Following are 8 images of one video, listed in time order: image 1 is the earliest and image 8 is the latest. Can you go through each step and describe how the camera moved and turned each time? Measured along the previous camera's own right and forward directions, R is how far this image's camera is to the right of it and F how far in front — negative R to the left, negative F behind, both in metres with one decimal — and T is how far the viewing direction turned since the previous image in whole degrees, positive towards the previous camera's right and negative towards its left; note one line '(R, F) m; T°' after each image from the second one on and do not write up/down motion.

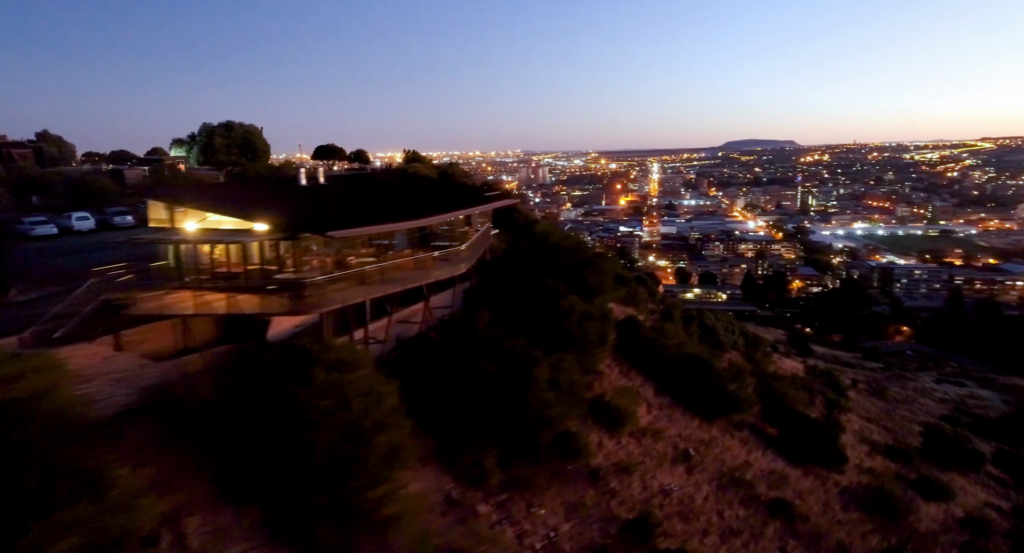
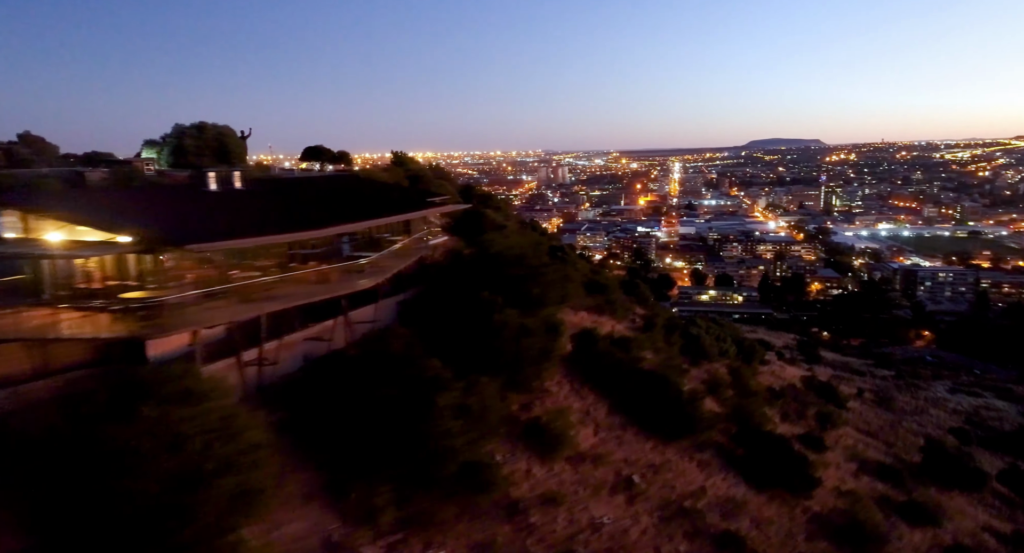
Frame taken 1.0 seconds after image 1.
(+0.5, +0.2) m; -2°
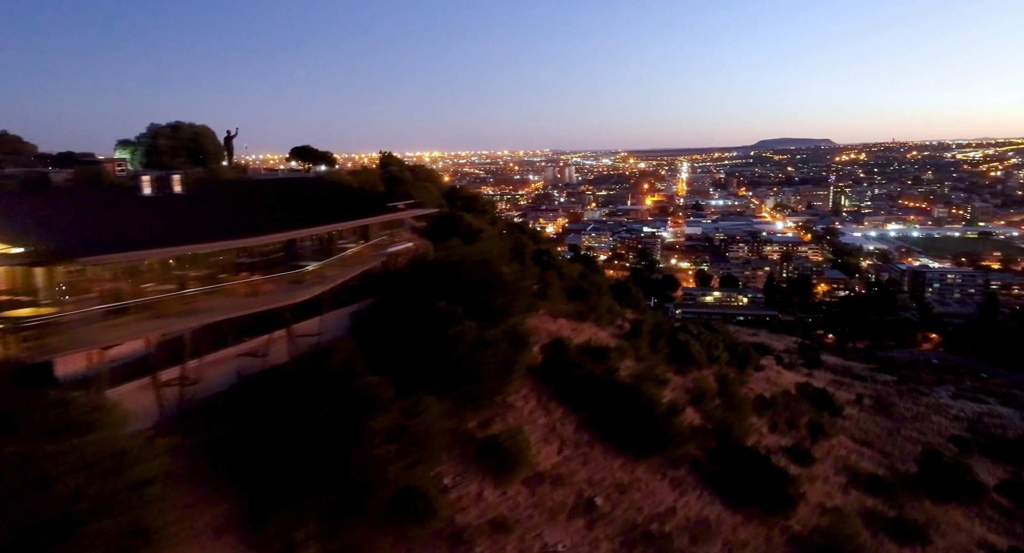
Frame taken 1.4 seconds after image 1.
(+0.3, +0.2) m; -1°
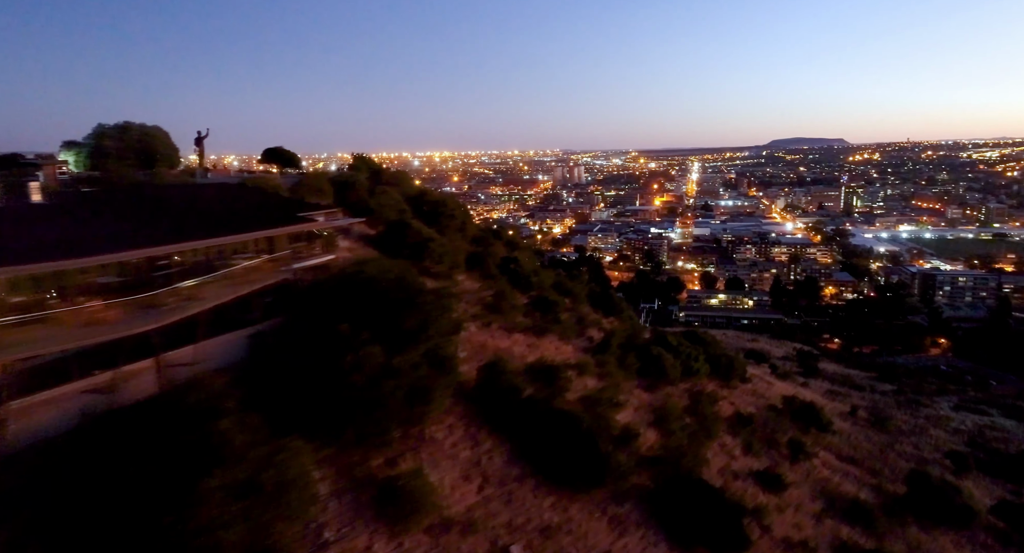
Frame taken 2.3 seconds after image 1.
(+0.5, +0.3) m; -1°
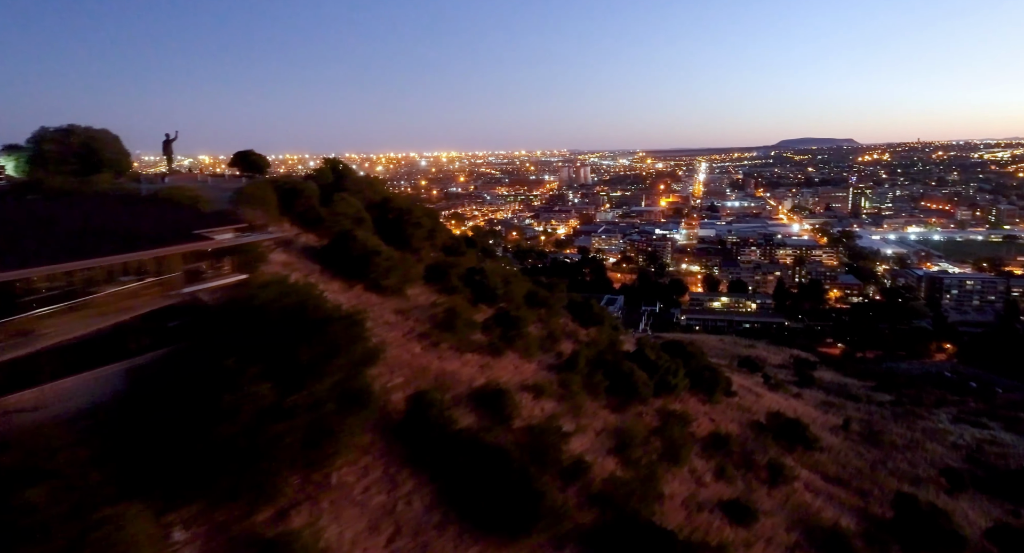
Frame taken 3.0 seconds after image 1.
(+0.5, +0.3) m; -1°
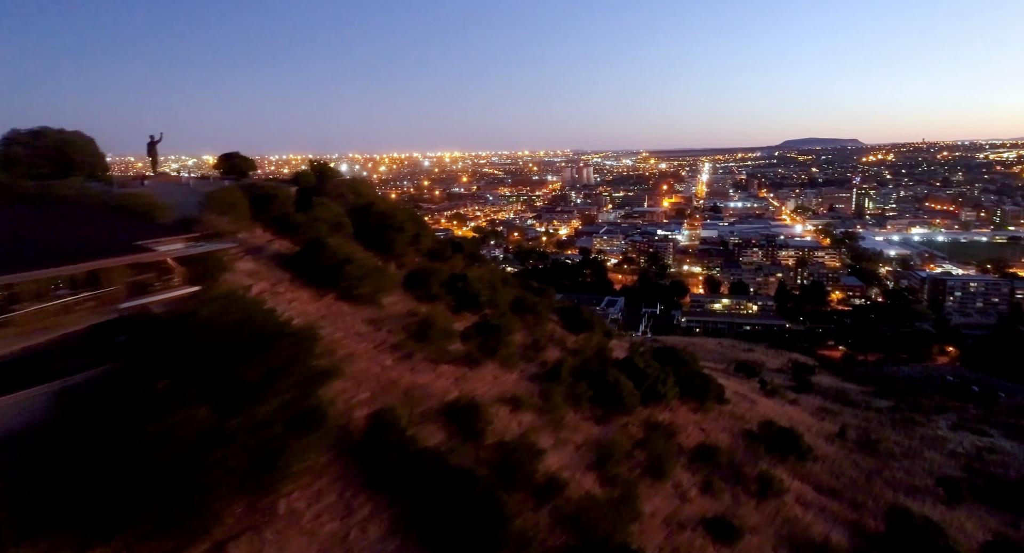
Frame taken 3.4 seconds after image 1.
(+0.2, +0.1) m; 0°
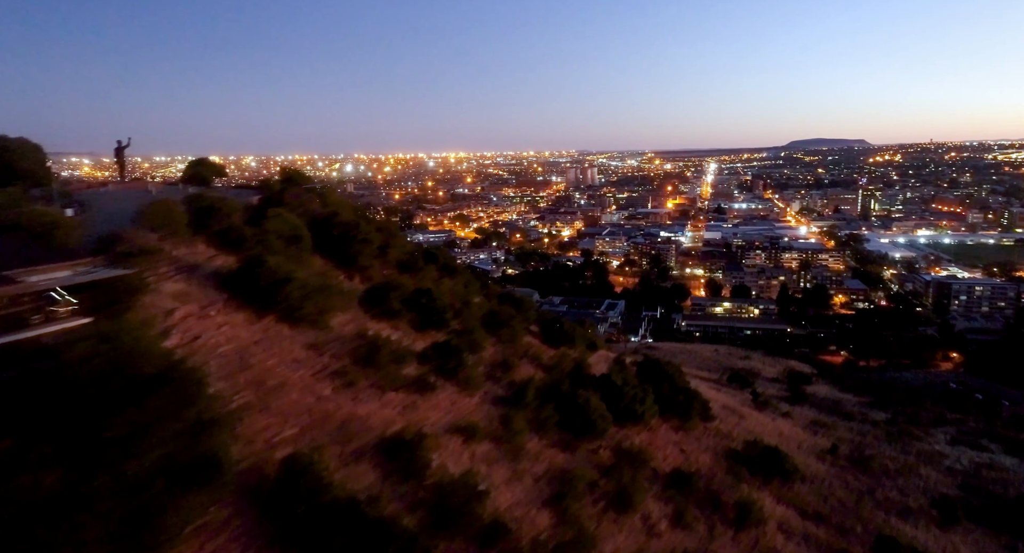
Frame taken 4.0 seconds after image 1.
(+0.4, +0.3) m; 0°
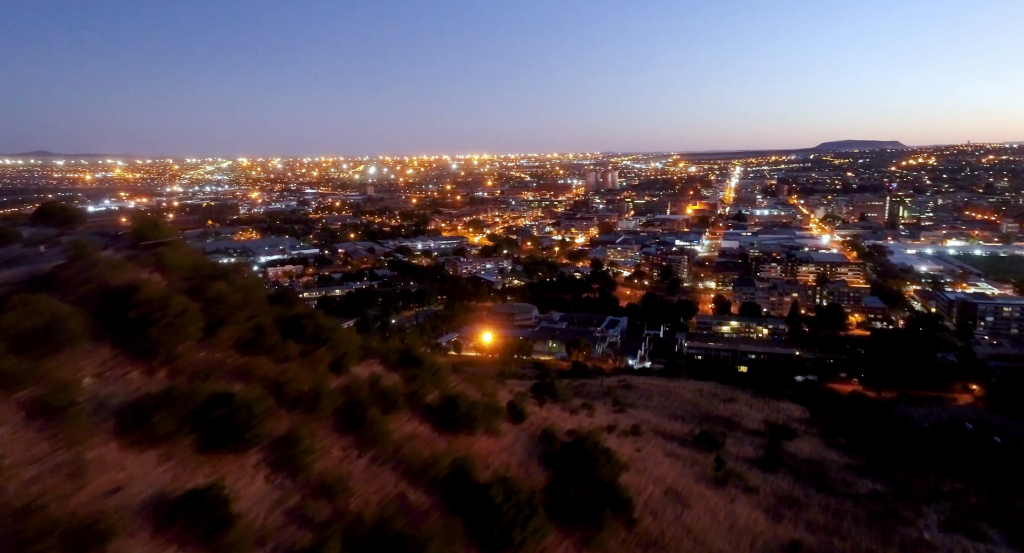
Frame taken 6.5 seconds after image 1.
(+1.6, +1.3) m; -2°
